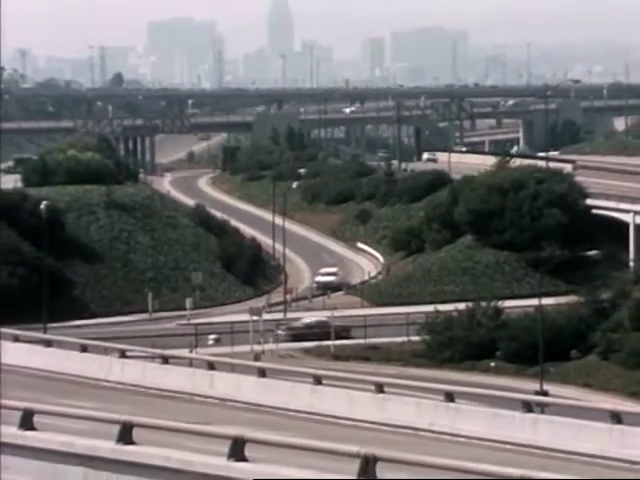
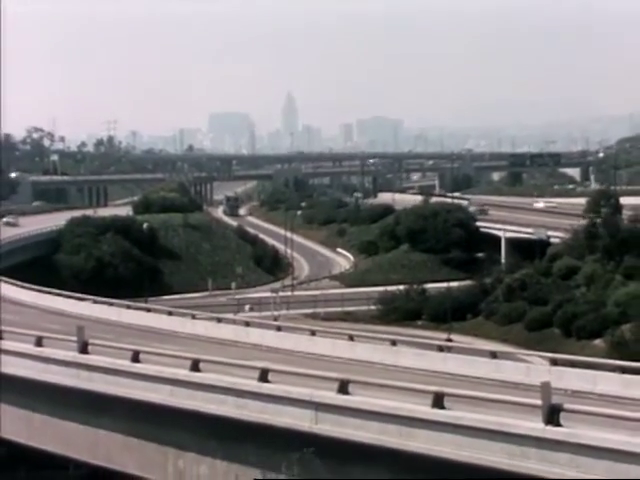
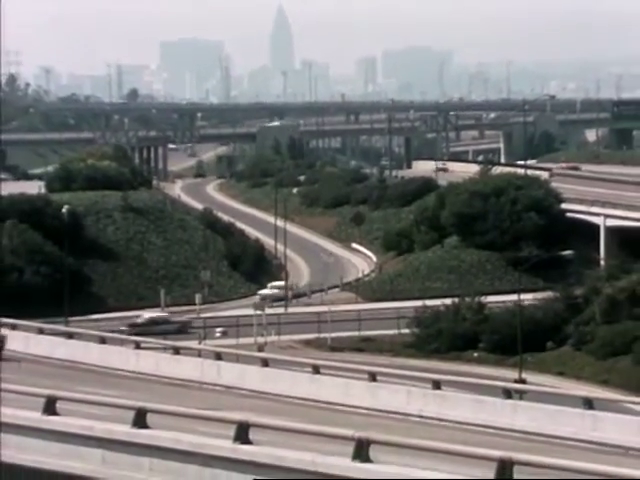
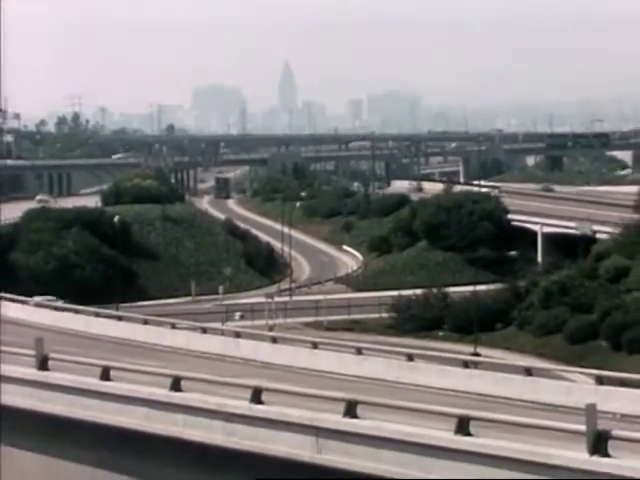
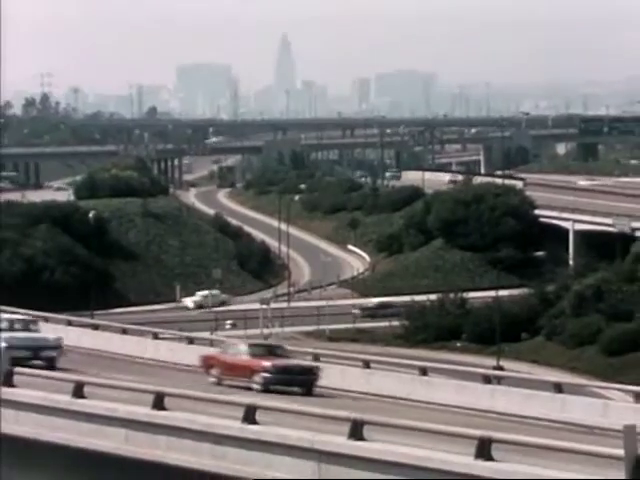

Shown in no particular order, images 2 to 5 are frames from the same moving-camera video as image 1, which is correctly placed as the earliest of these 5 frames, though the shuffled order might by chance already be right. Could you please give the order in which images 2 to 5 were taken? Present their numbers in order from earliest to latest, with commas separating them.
3, 5, 4, 2
